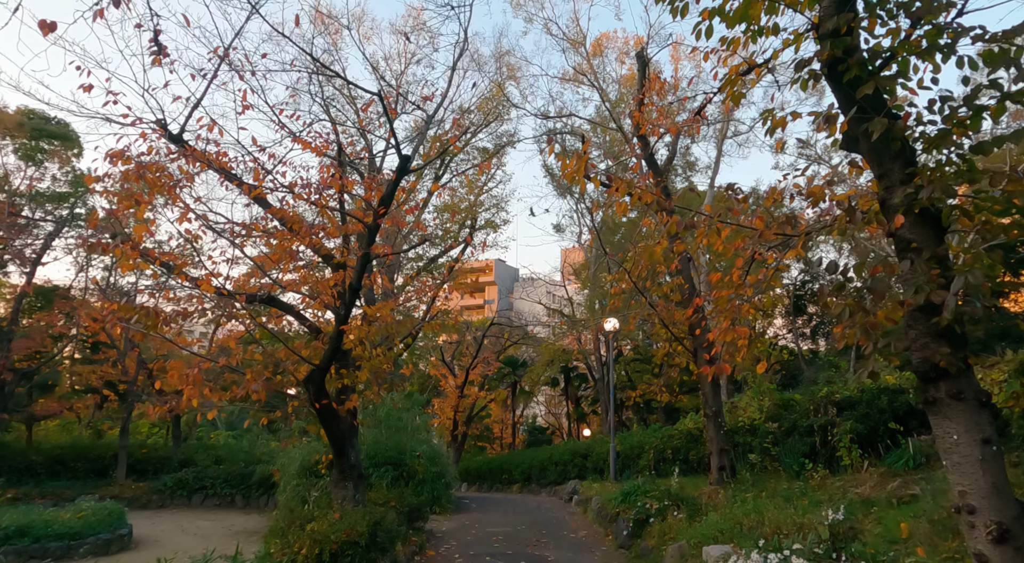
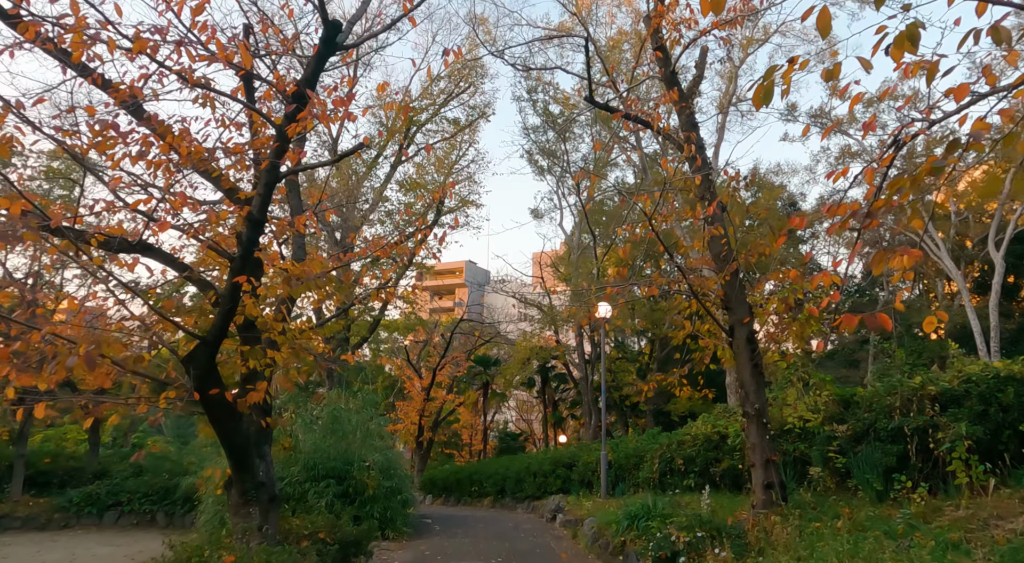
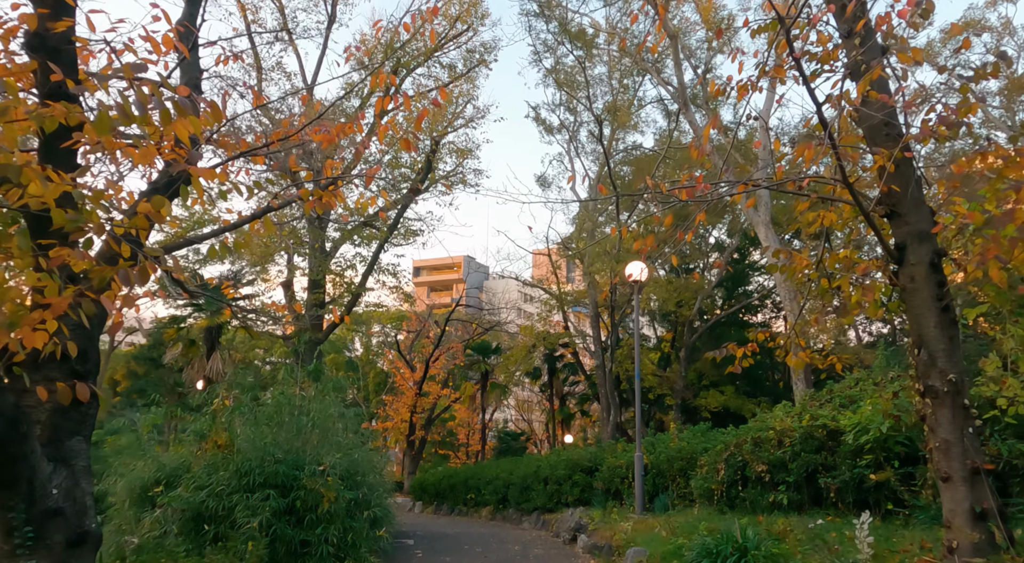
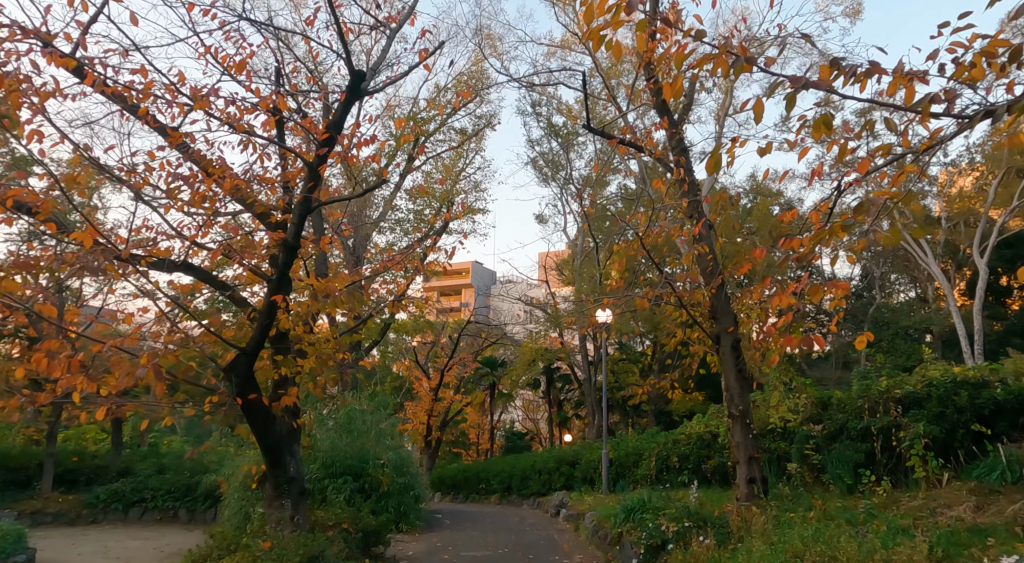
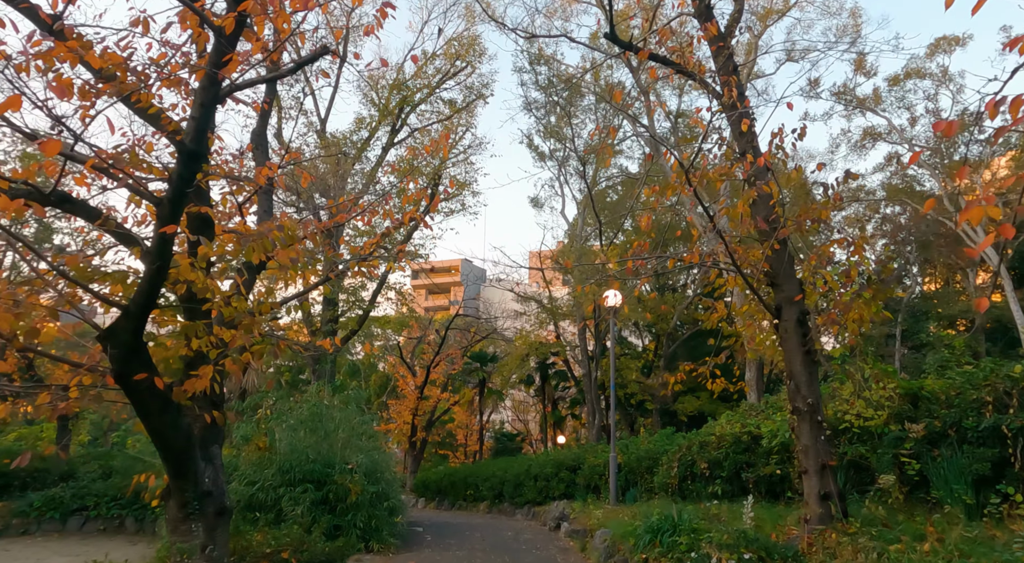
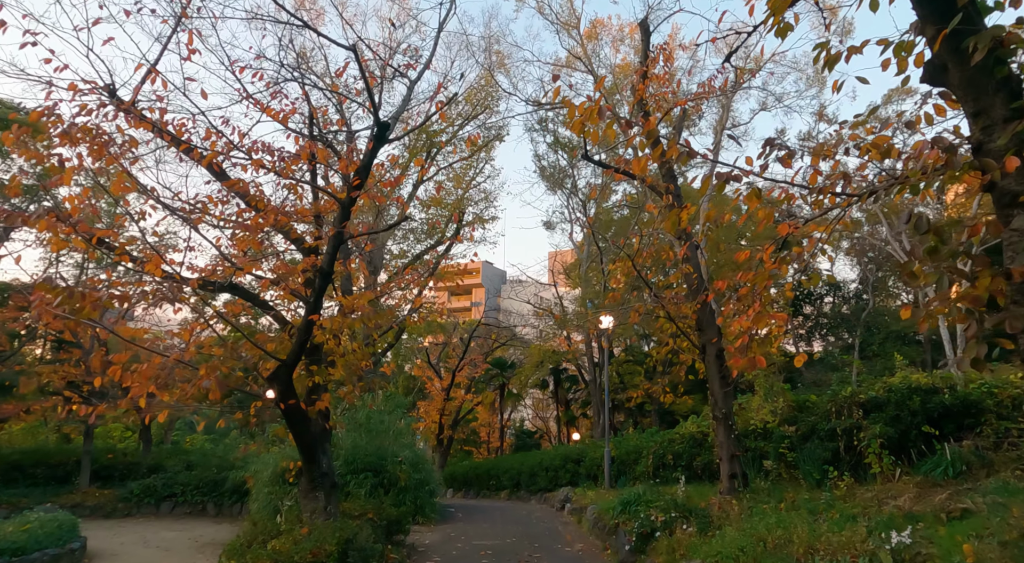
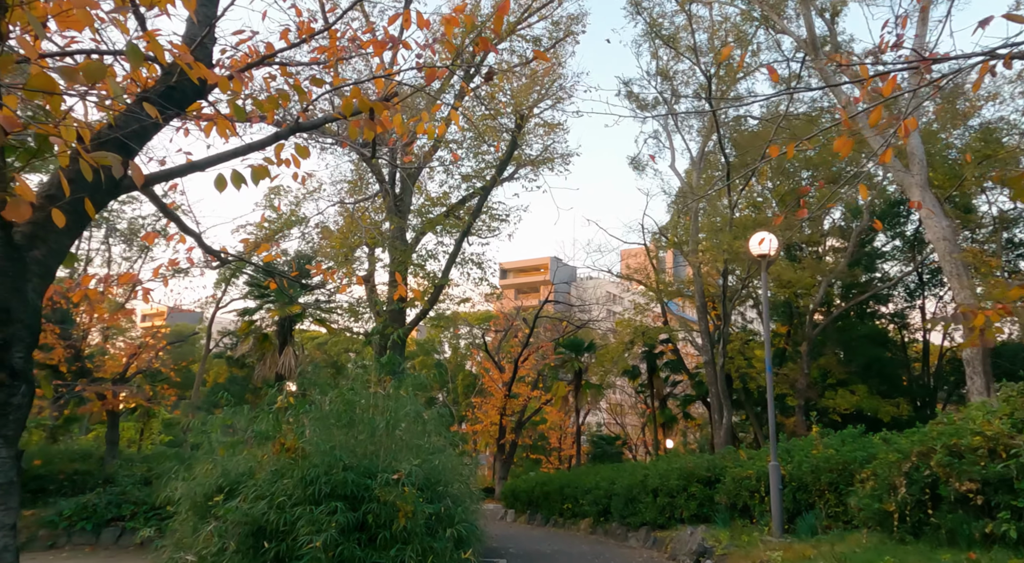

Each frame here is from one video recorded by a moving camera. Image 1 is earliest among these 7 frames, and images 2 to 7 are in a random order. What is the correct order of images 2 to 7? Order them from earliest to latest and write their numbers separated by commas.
6, 4, 2, 5, 3, 7
